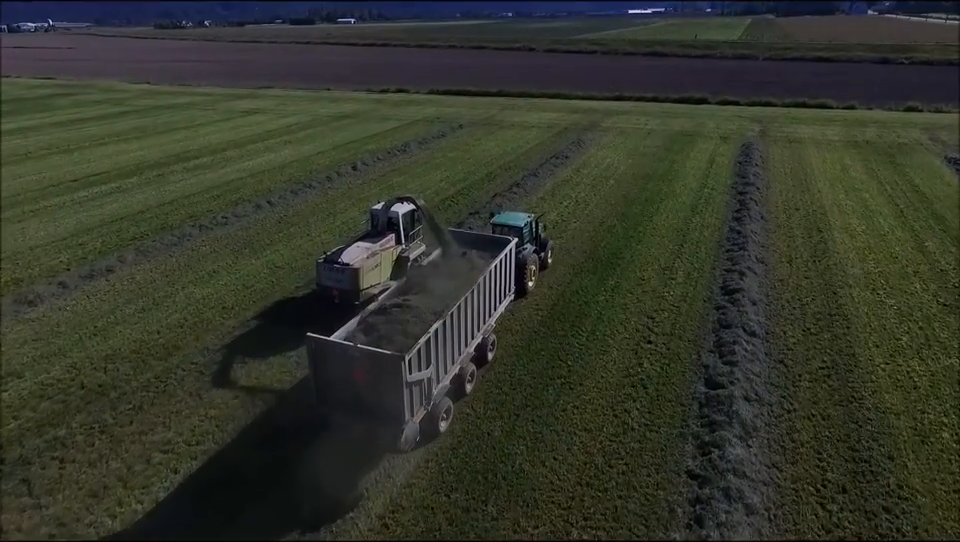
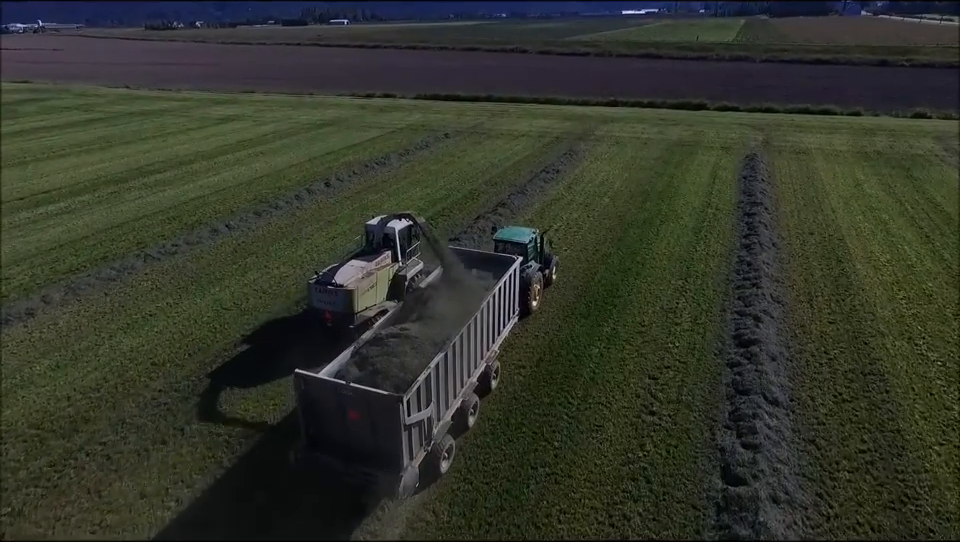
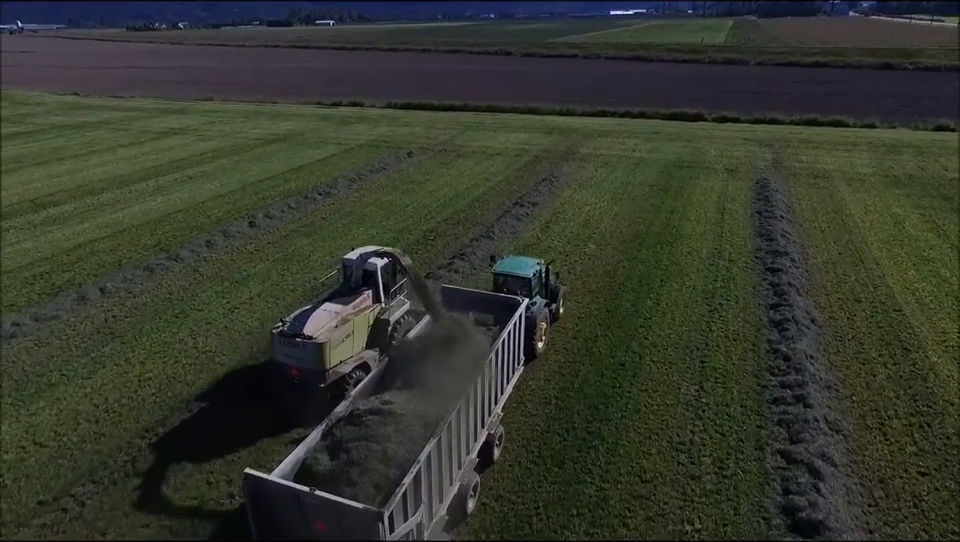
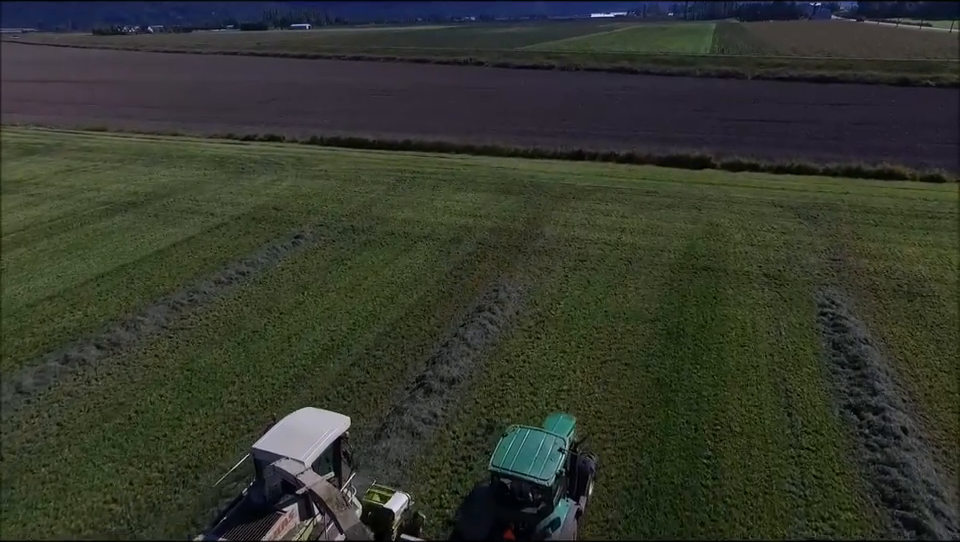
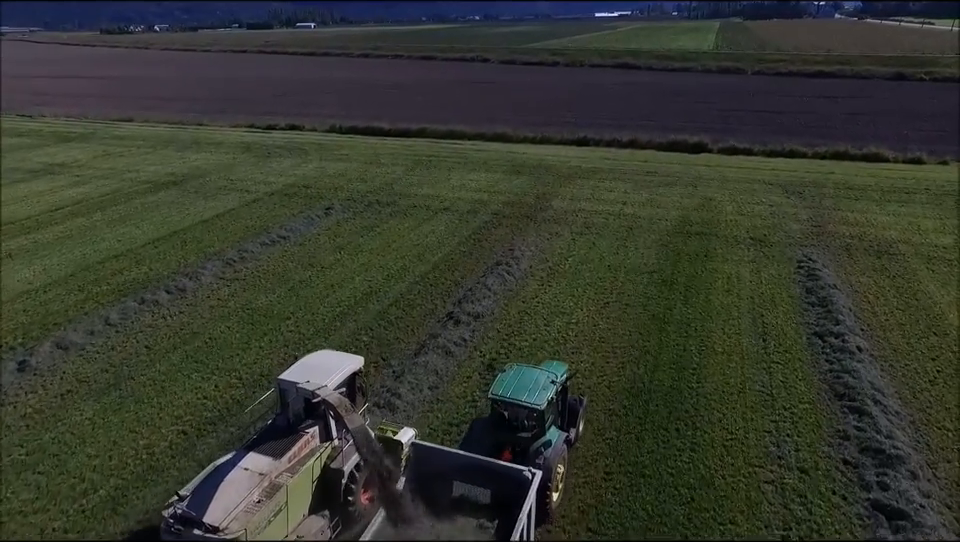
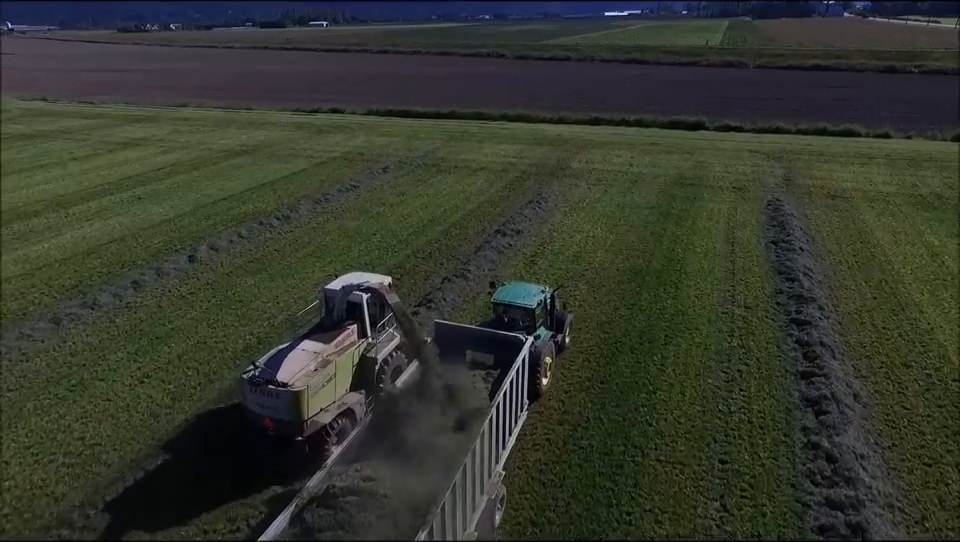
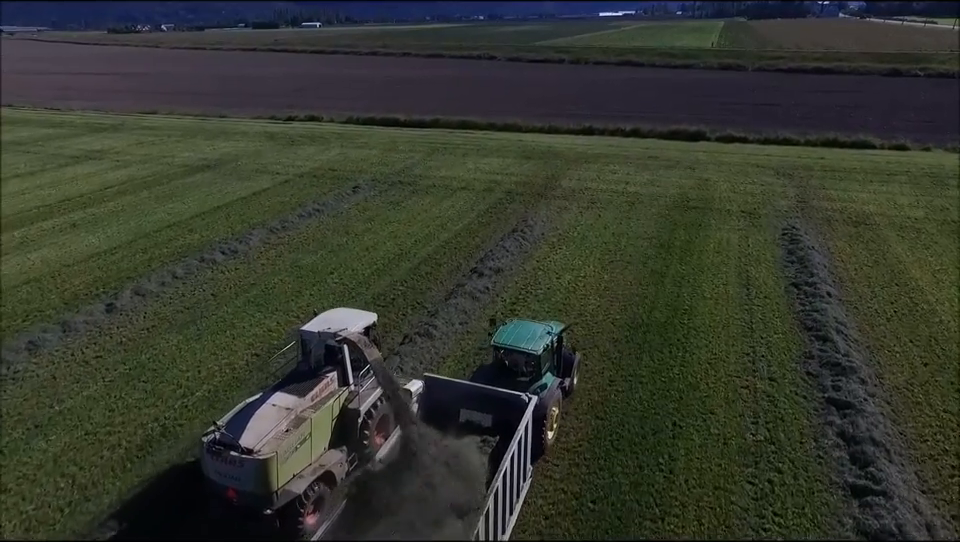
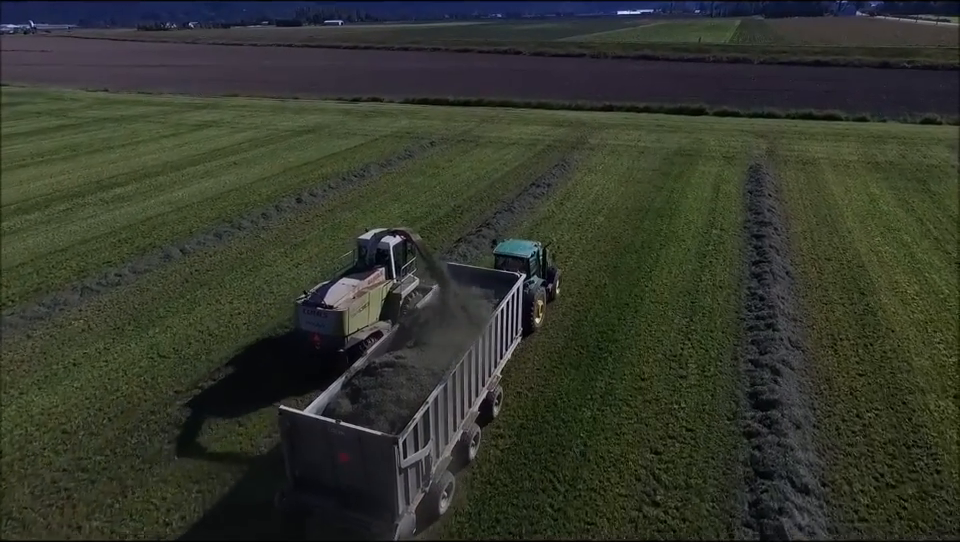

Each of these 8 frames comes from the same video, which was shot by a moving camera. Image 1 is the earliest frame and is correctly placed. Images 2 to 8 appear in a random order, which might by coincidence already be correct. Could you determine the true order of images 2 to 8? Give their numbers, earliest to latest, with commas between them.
2, 8, 3, 6, 7, 5, 4
